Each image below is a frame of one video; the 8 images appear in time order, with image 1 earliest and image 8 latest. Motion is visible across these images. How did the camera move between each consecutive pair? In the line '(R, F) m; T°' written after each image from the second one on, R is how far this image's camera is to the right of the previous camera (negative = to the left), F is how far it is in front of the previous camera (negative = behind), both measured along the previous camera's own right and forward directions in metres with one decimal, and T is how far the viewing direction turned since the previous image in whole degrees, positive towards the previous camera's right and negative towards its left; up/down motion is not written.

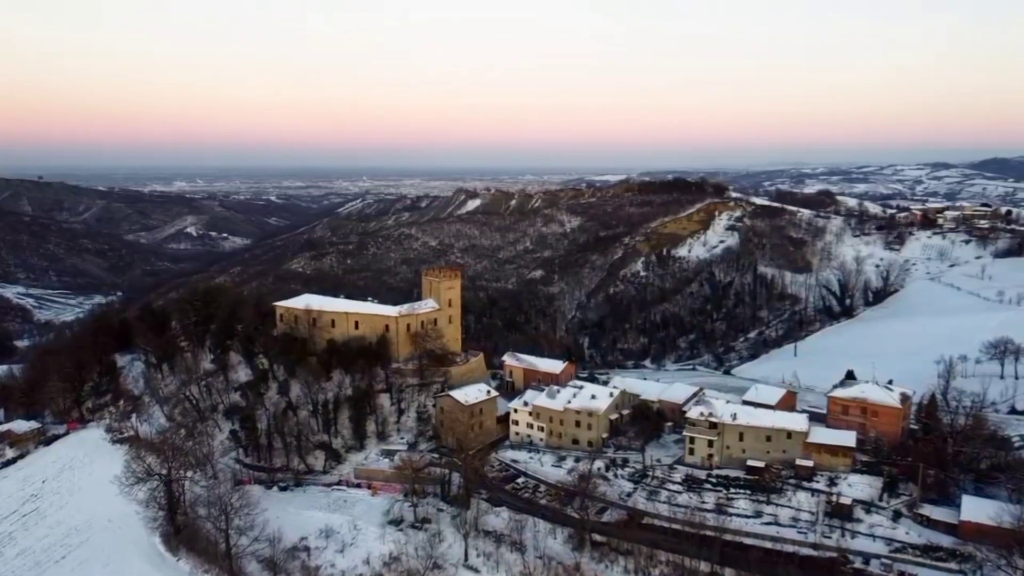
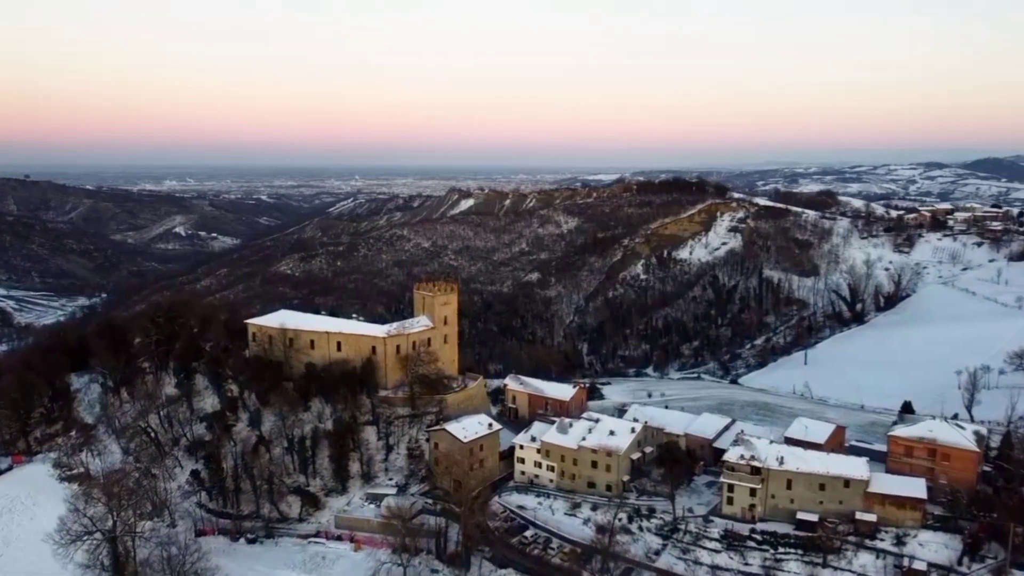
(-0.3, +2.4) m; +1°
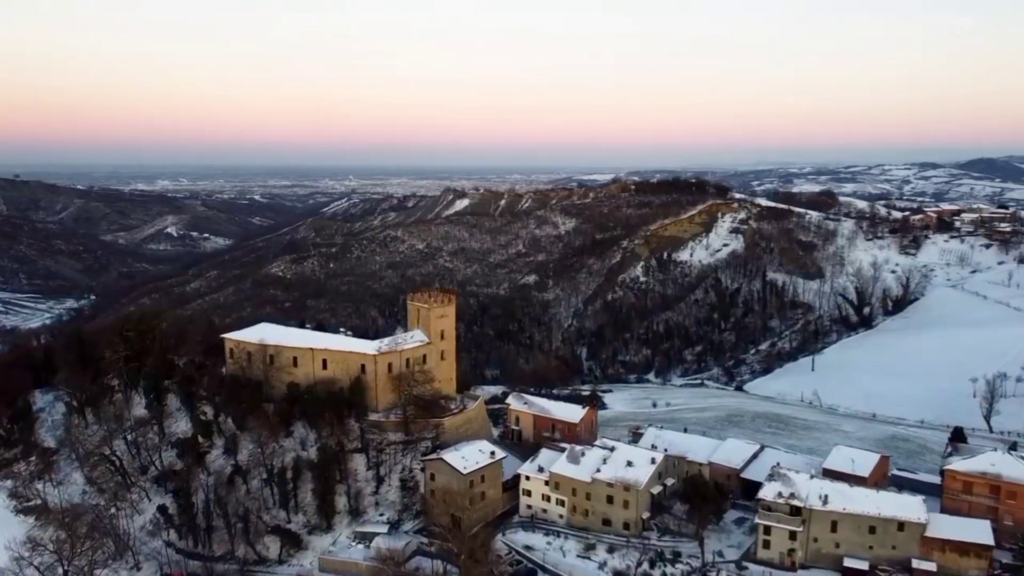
(-0.2, +1.6) m; 0°
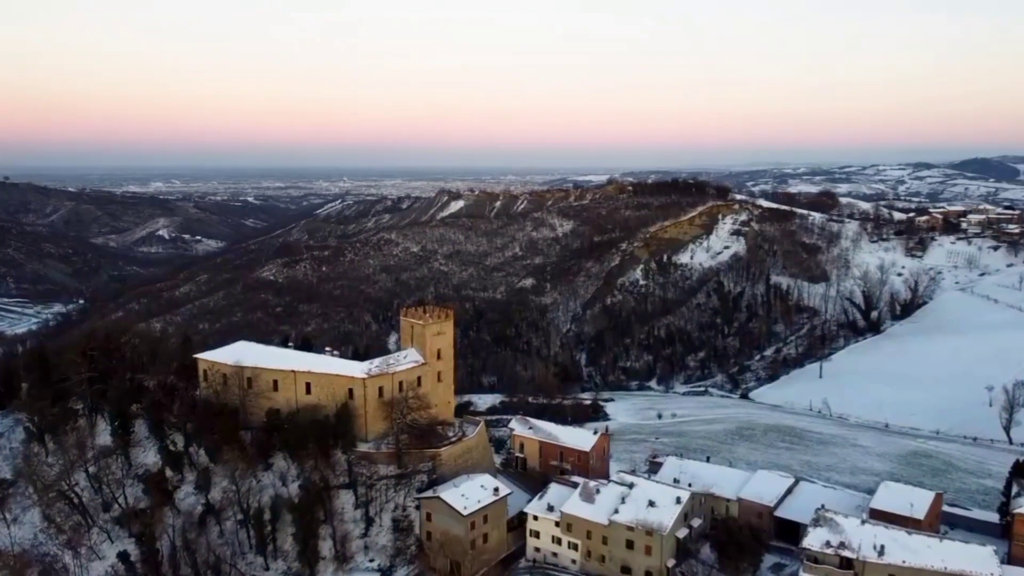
(-0.2, +1.5) m; 0°
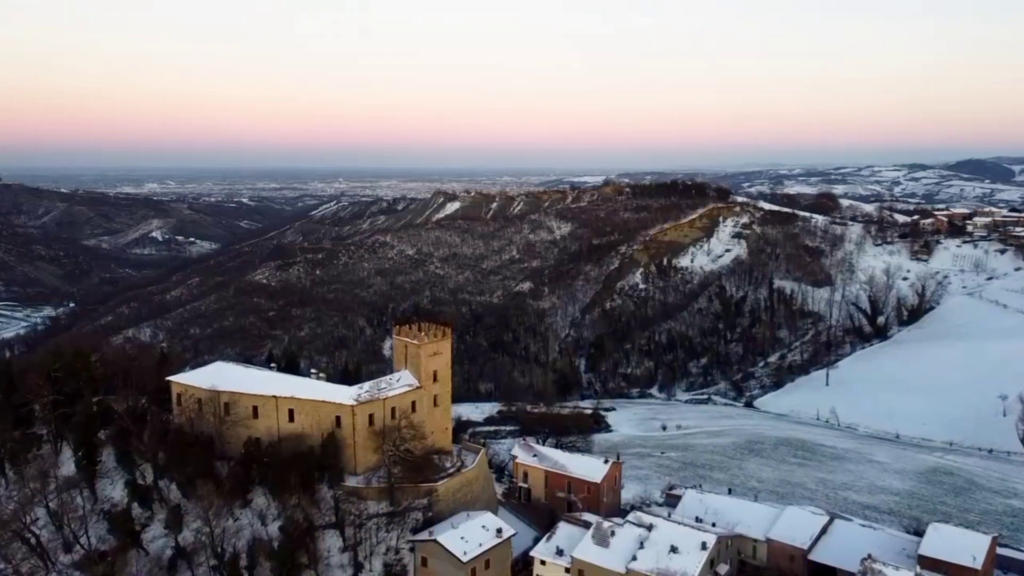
(-0.1, +1.3) m; 0°
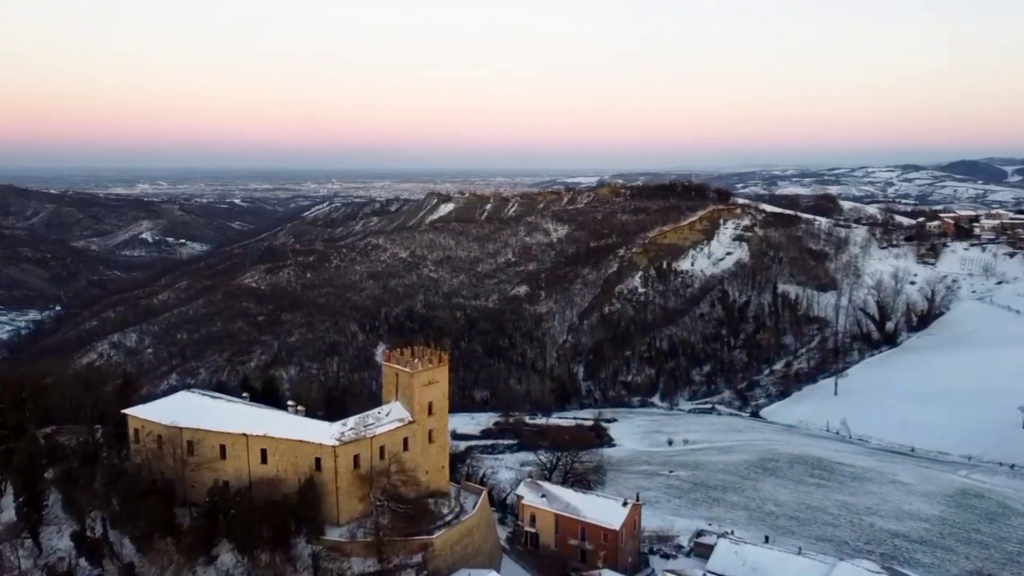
(-0.2, +1.7) m; +1°
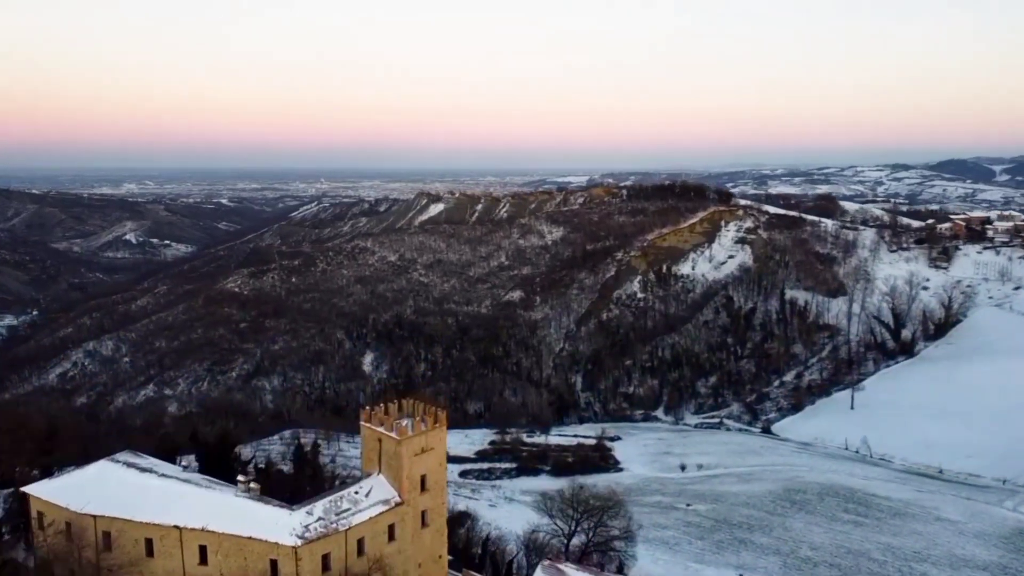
(-0.3, +2.7) m; +1°
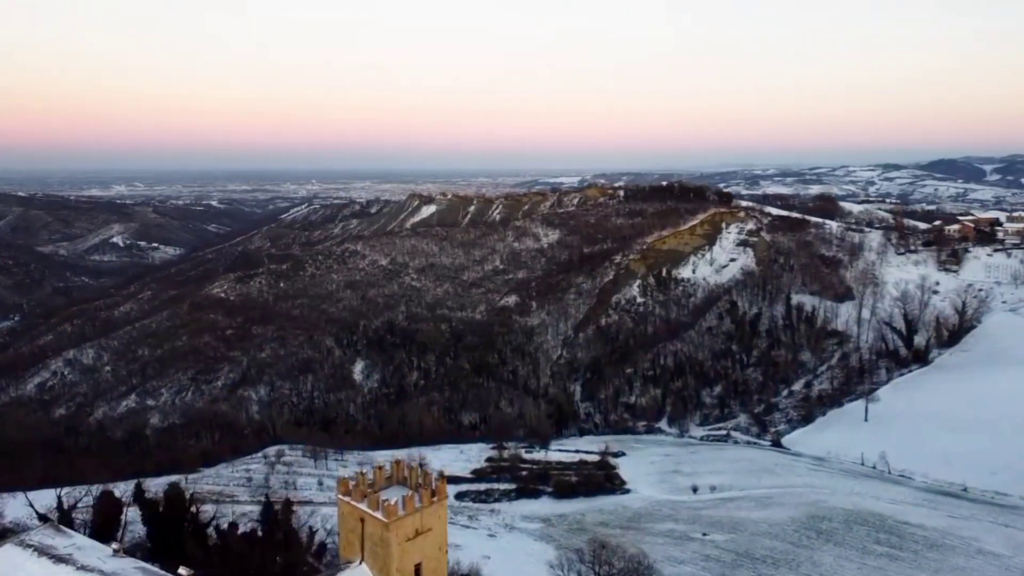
(-0.3, +2.0) m; +1°
